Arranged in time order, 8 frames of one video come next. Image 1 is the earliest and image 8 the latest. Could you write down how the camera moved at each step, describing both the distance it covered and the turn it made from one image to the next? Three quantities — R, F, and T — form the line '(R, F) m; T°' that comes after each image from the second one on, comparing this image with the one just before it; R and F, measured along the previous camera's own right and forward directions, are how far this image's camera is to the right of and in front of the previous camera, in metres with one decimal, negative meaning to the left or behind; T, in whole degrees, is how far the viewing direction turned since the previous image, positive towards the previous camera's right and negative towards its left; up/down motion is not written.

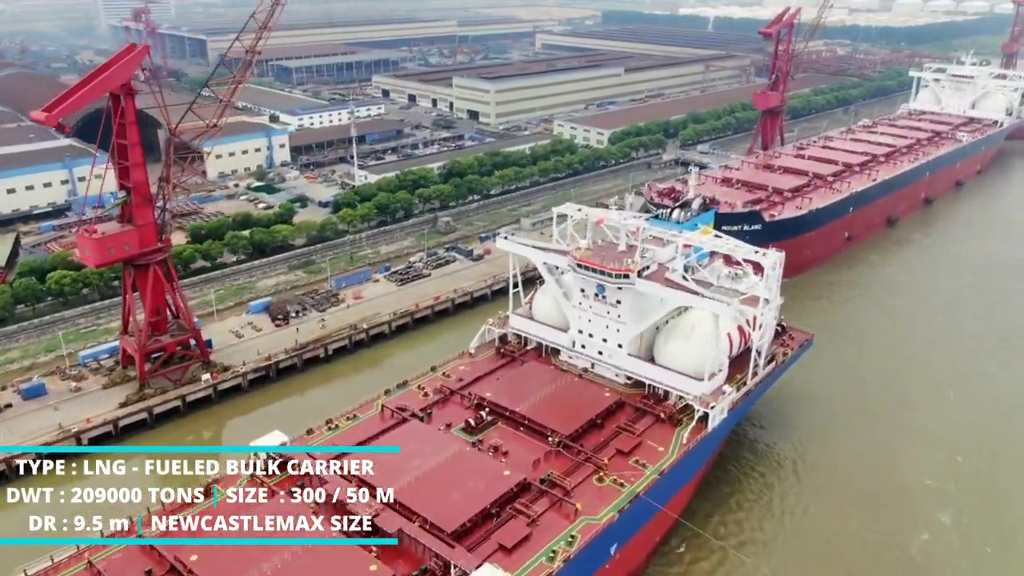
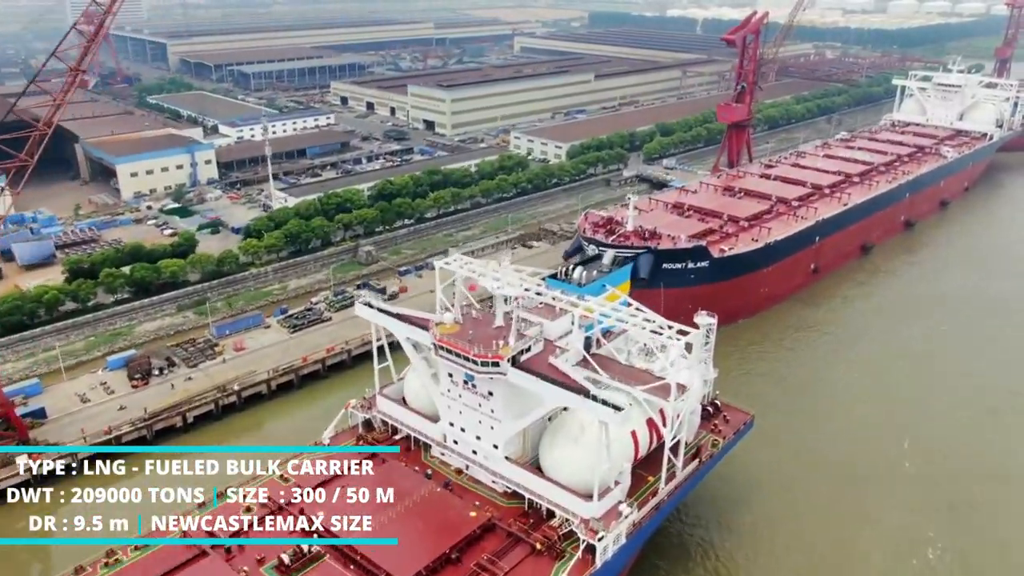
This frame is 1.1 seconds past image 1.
(+2.0, +2.5) m; 0°
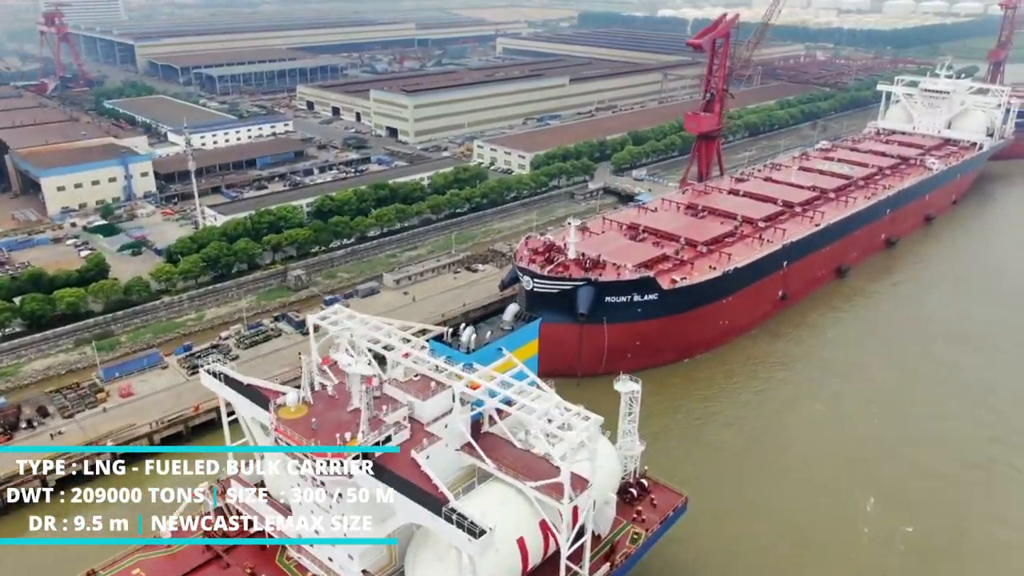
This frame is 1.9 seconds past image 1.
(+1.5, +1.7) m; 0°
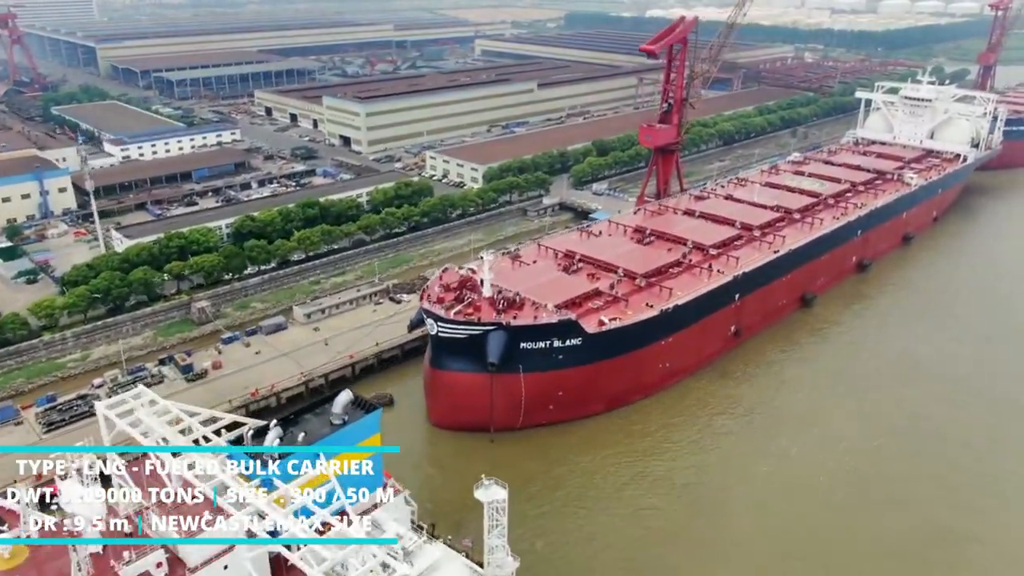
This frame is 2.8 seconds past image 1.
(+1.7, +1.8) m; 0°
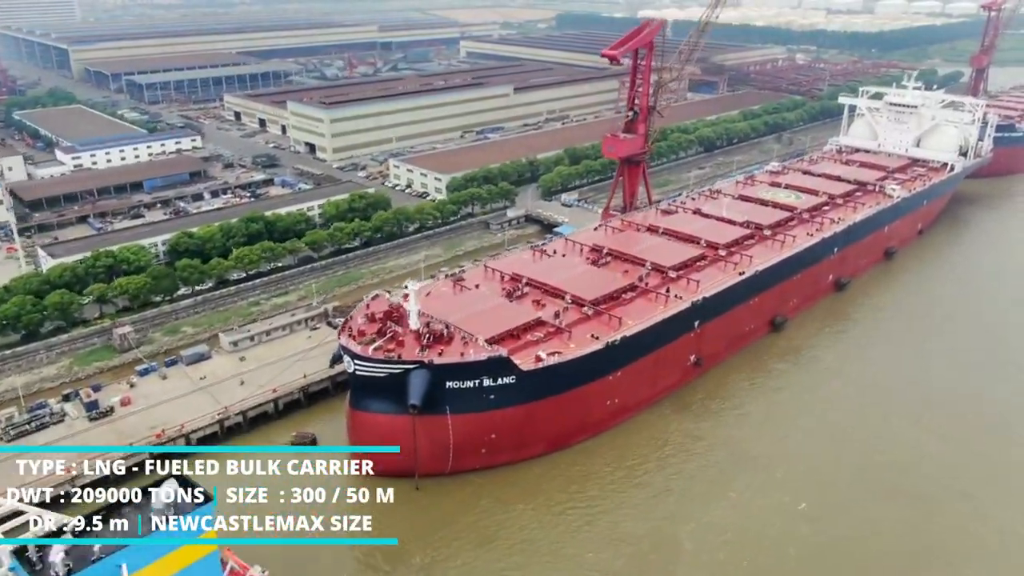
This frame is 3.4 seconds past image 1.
(+1.2, +1.2) m; 0°
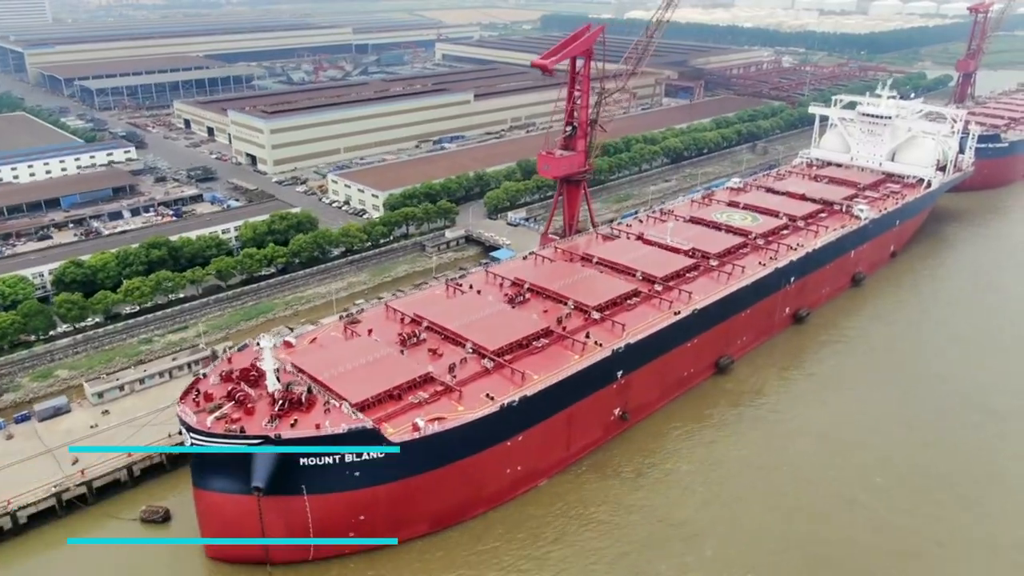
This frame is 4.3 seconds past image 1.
(+1.9, +1.8) m; 0°
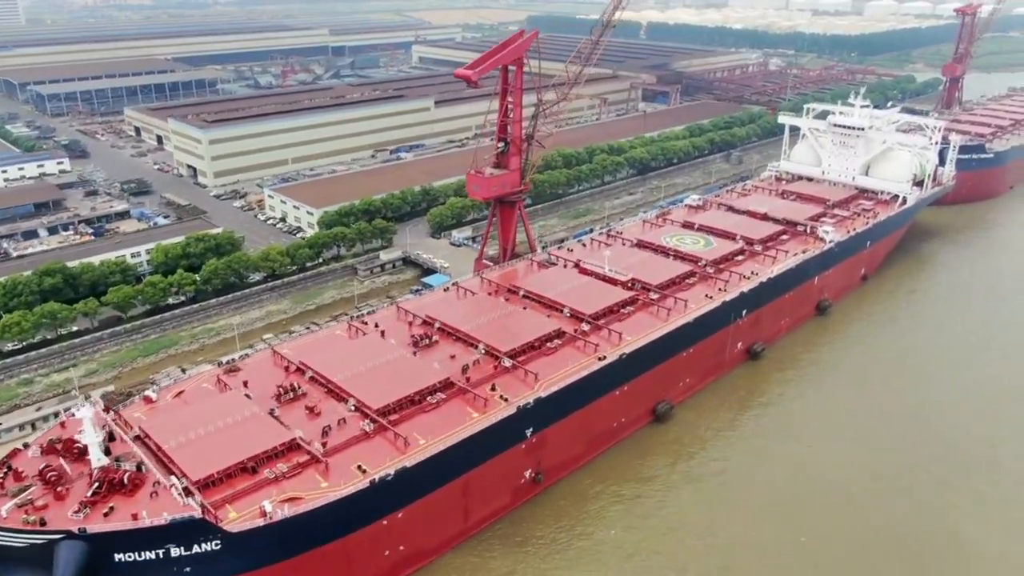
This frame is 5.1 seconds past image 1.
(+1.7, +1.6) m; 0°
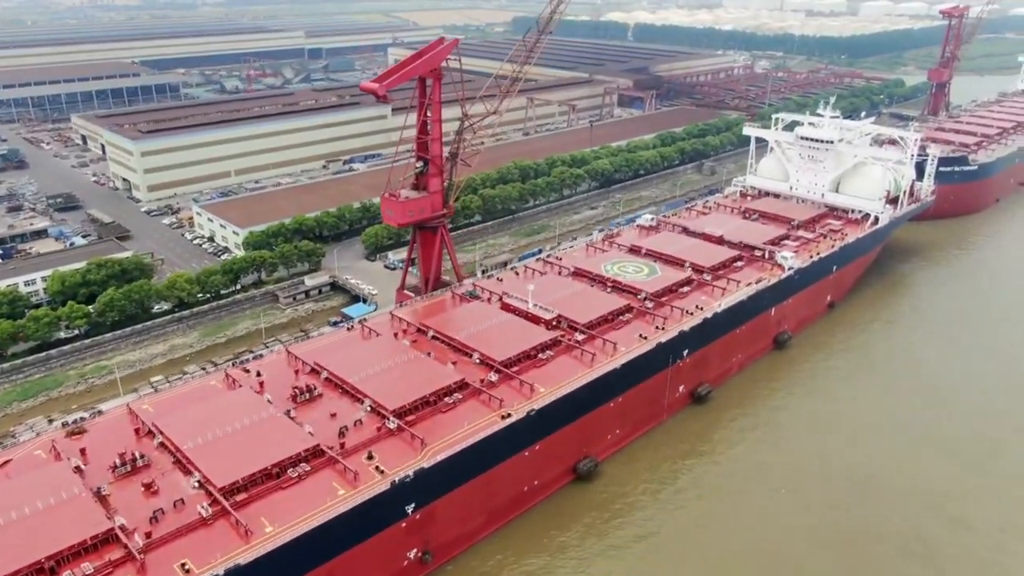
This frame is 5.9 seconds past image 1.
(+1.7, +1.5) m; 0°
